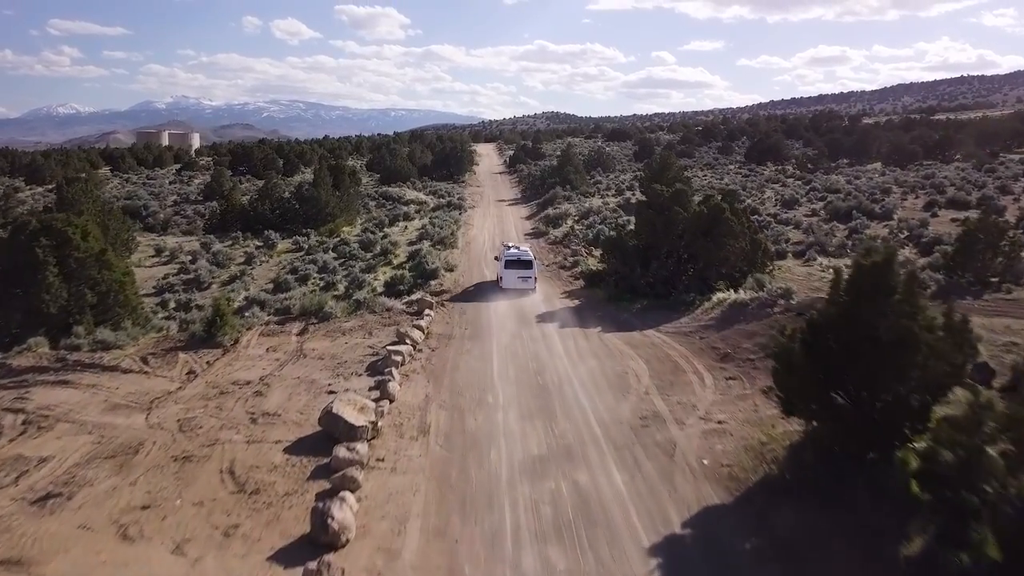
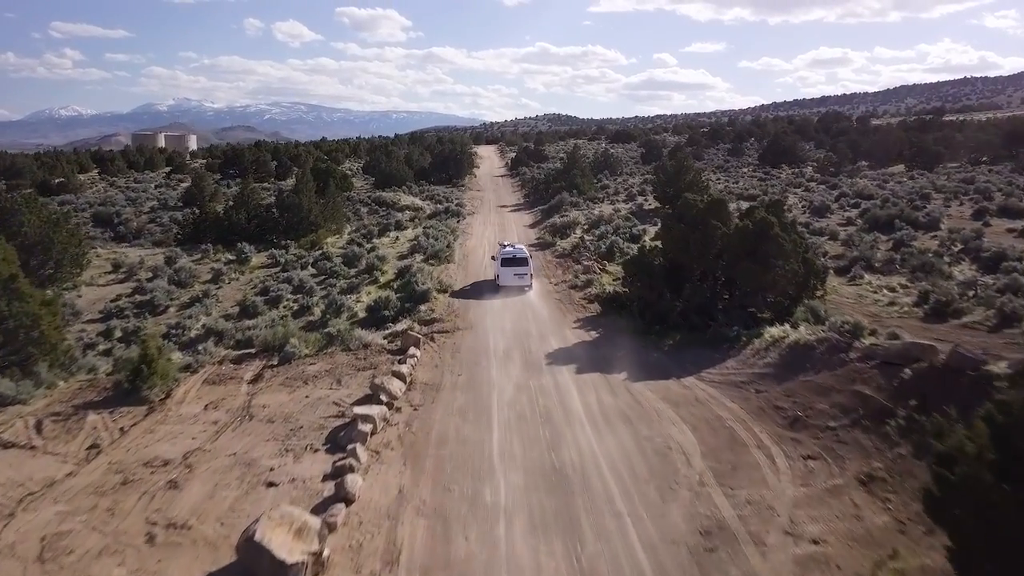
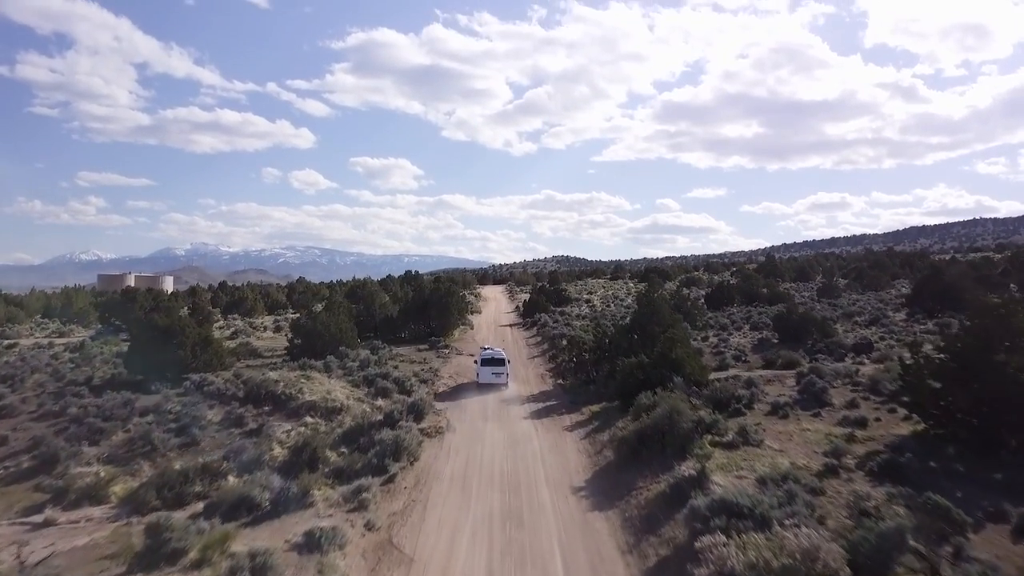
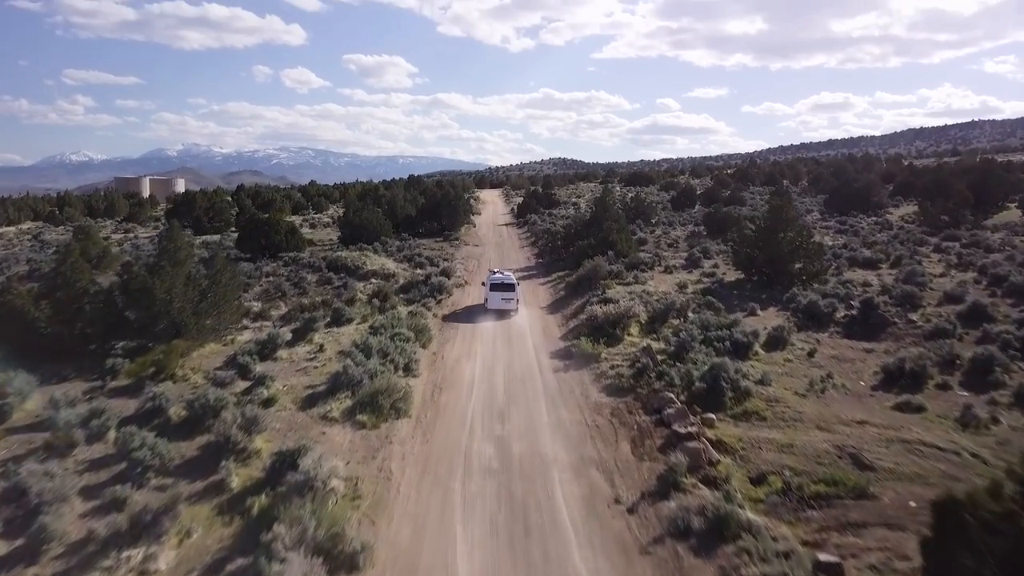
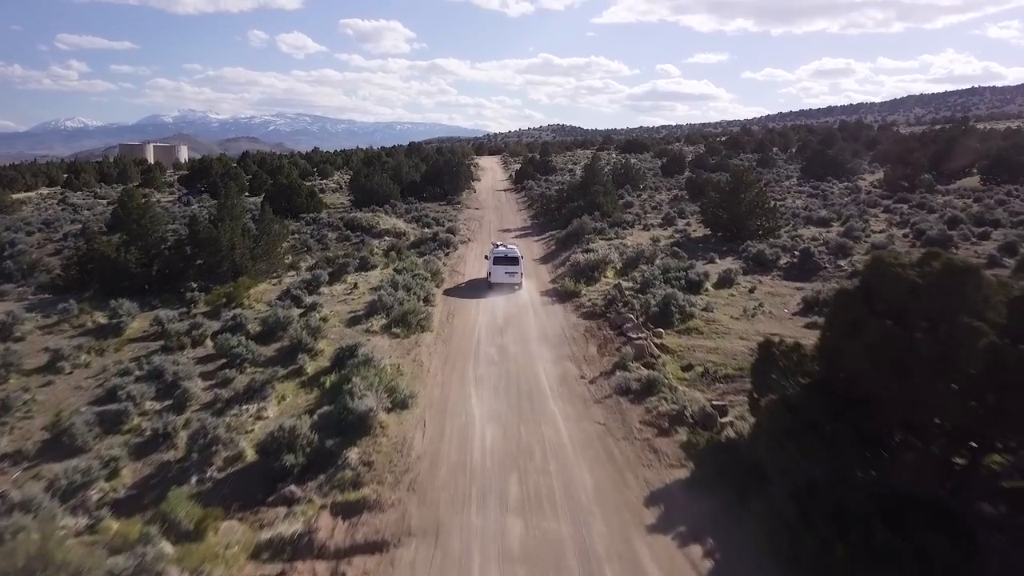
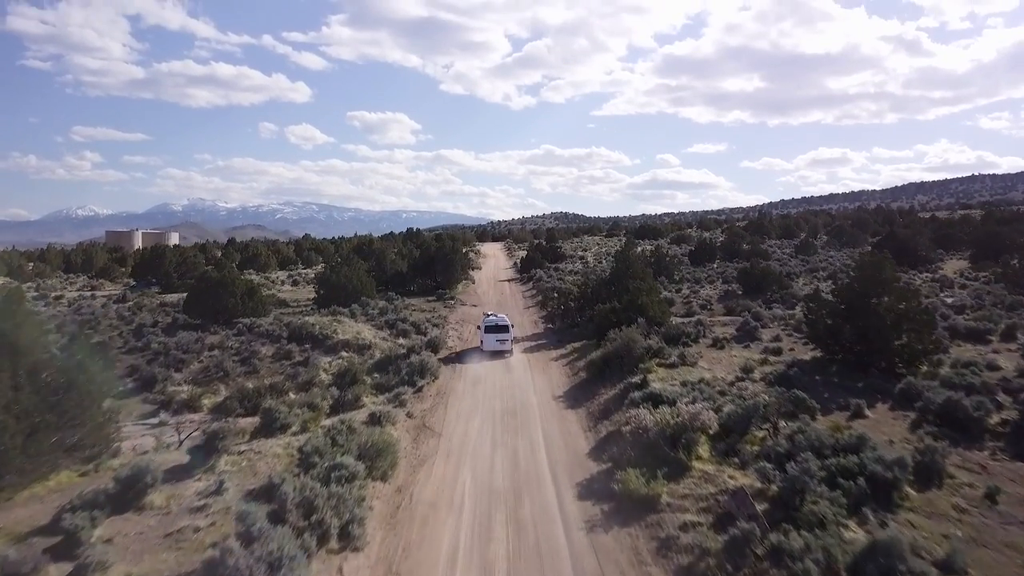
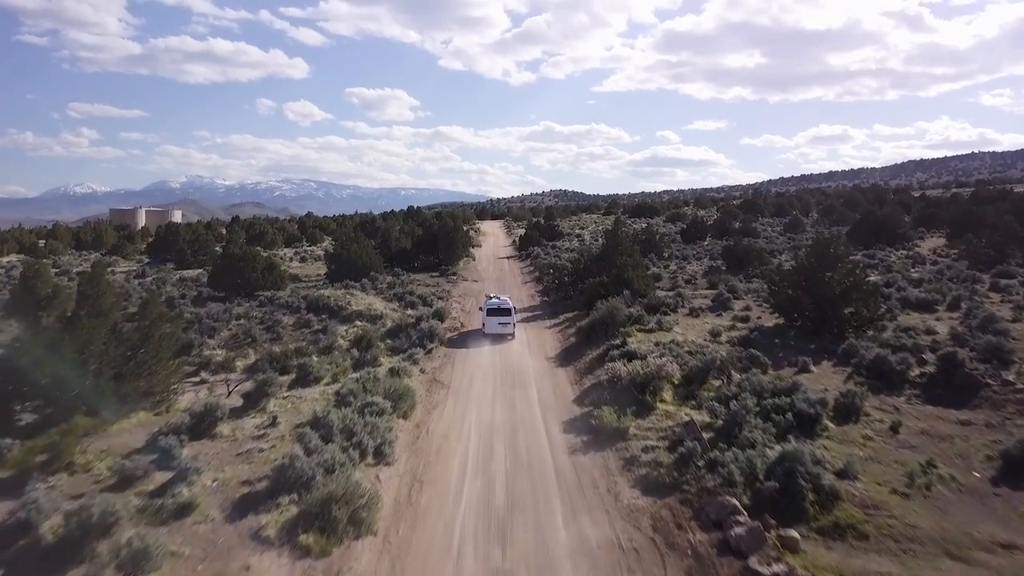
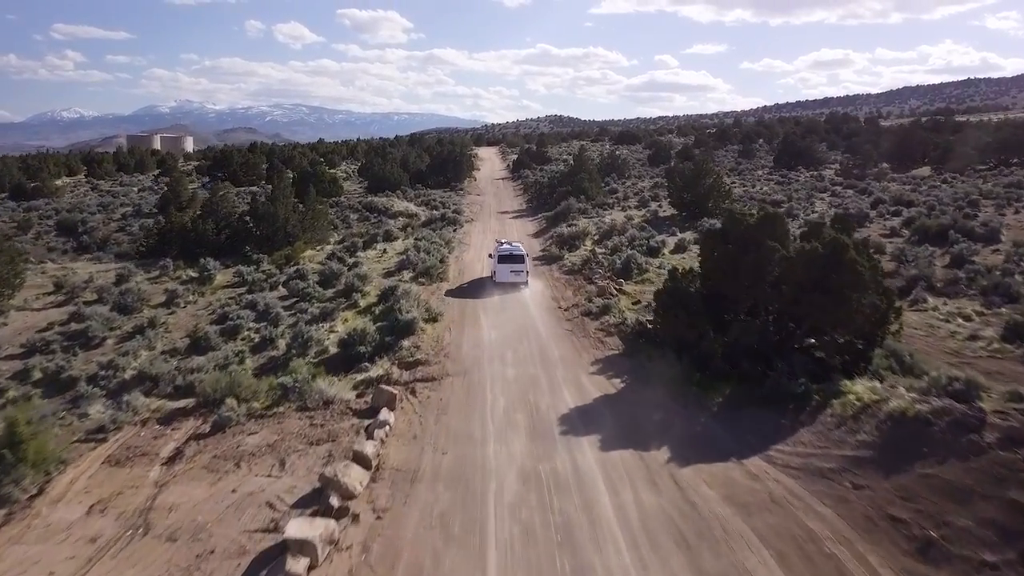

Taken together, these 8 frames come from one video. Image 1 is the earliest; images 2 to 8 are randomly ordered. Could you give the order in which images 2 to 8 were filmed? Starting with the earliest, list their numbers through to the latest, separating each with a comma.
2, 8, 5, 4, 7, 6, 3
